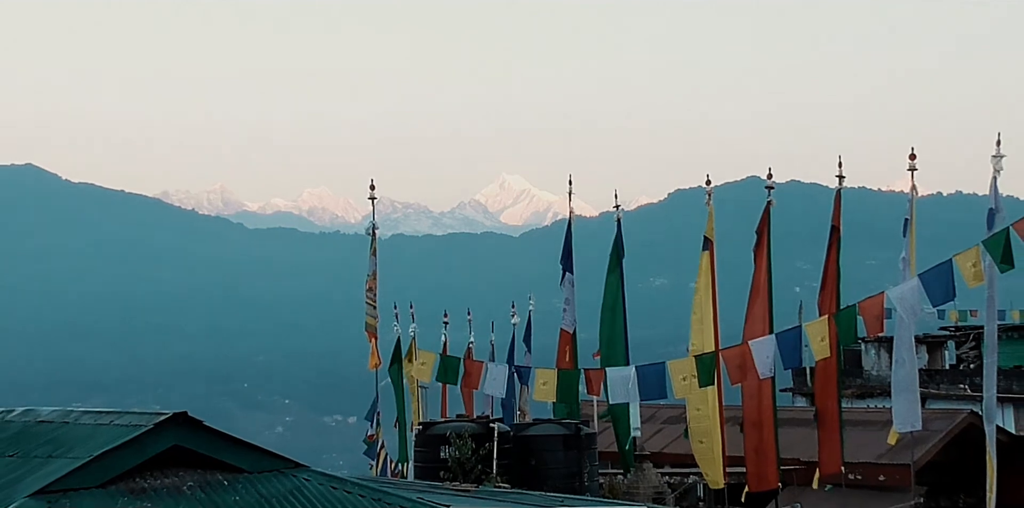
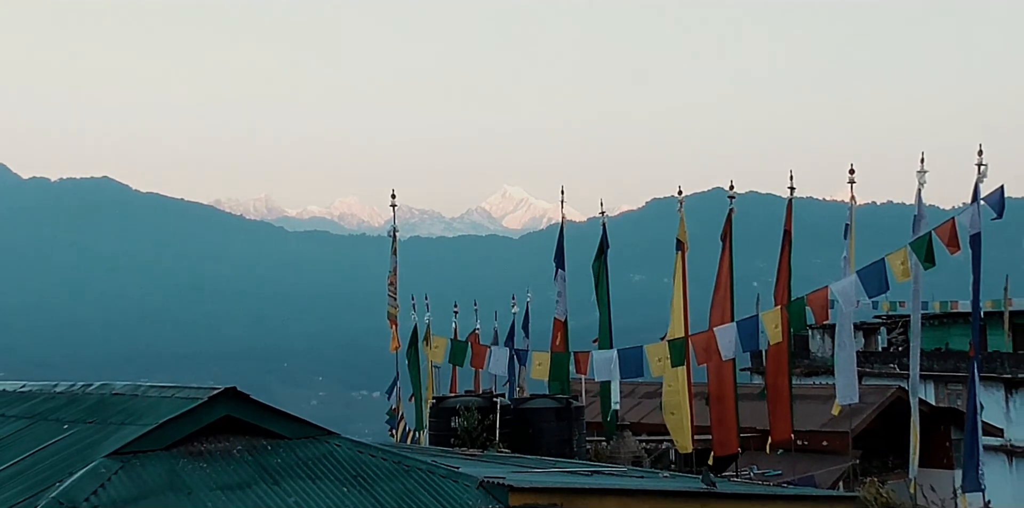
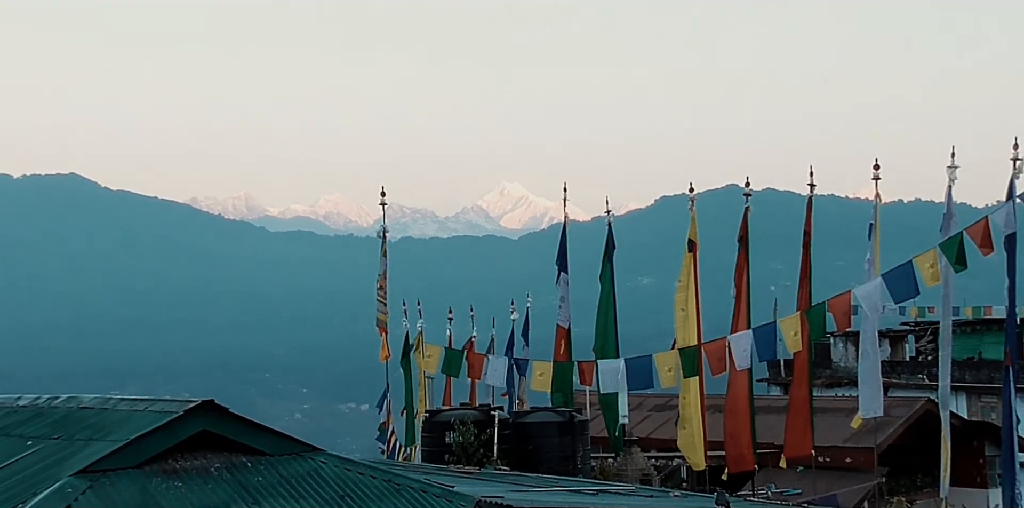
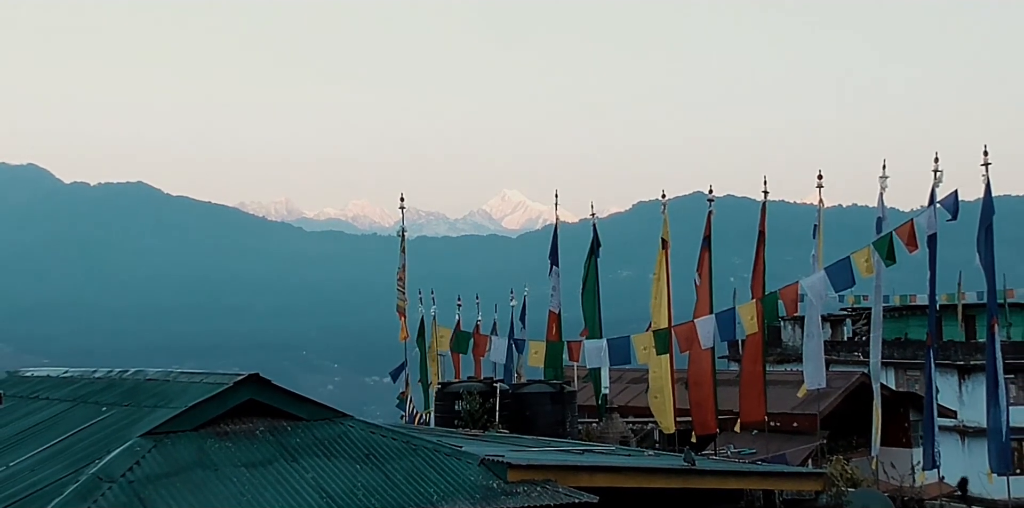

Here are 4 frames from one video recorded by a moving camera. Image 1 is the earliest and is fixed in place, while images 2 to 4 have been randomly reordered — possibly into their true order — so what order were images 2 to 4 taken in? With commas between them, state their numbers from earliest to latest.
3, 2, 4
